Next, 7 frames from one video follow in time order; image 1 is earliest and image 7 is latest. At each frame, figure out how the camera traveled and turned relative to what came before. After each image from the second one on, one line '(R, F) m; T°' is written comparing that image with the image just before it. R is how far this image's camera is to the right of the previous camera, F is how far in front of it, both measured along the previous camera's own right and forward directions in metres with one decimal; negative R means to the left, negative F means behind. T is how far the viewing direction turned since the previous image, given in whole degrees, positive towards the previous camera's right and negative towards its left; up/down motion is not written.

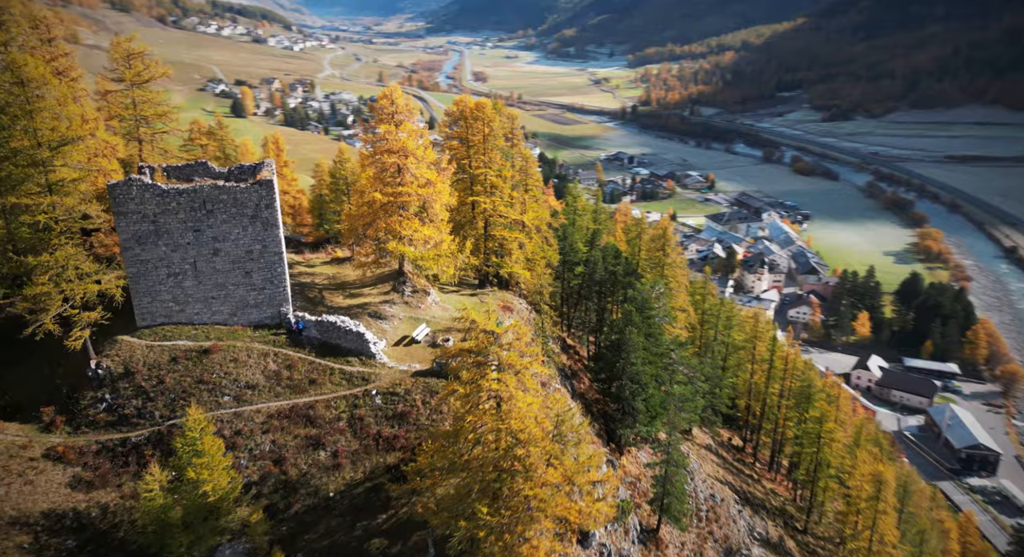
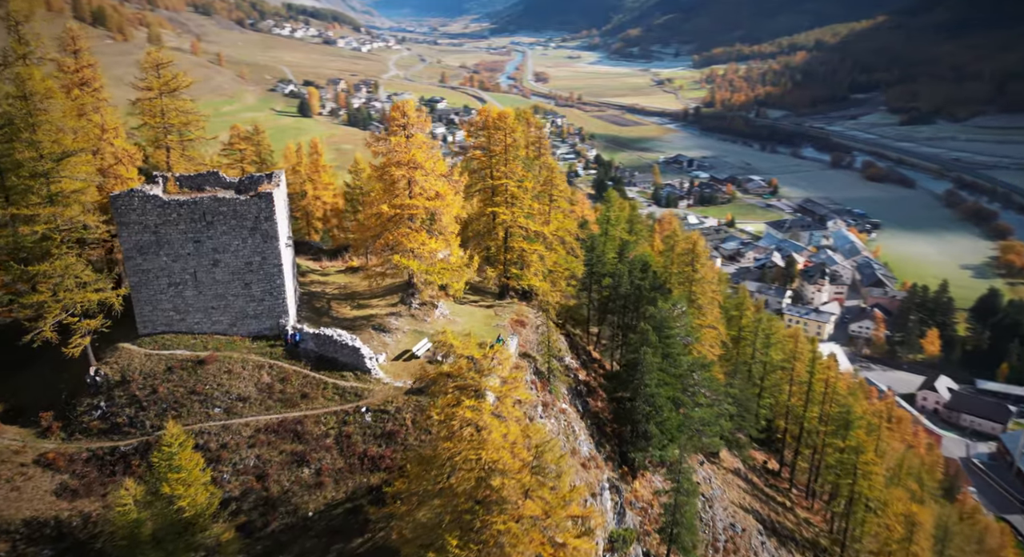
(+2.6, +1.0) m; -5°
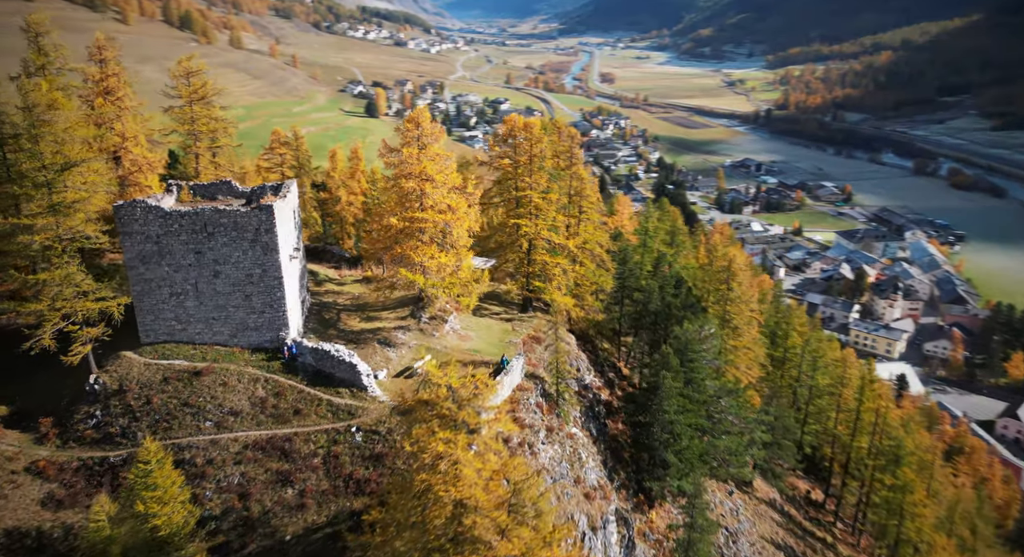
(+2.5, +1.4) m; -6°
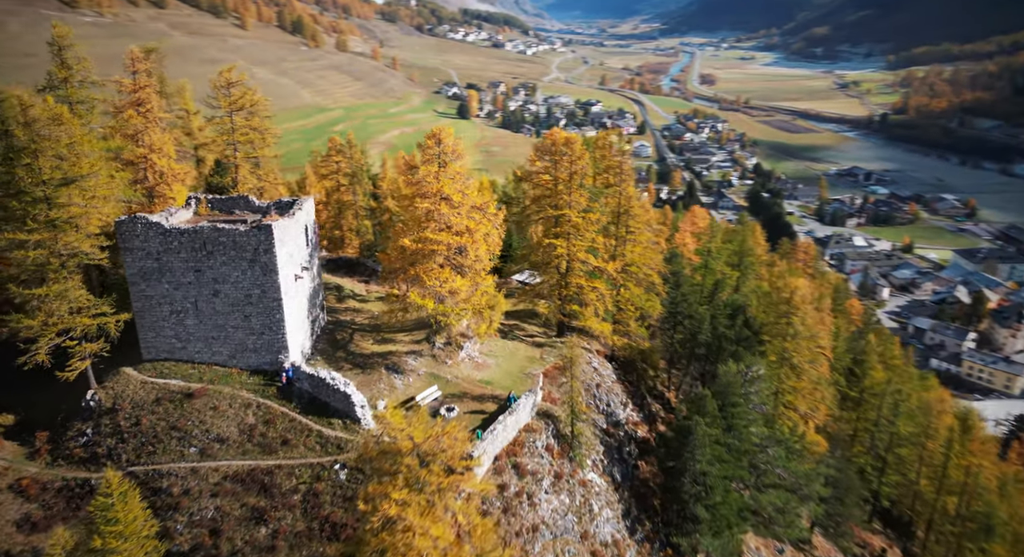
(+3.2, +2.7) m; -8°
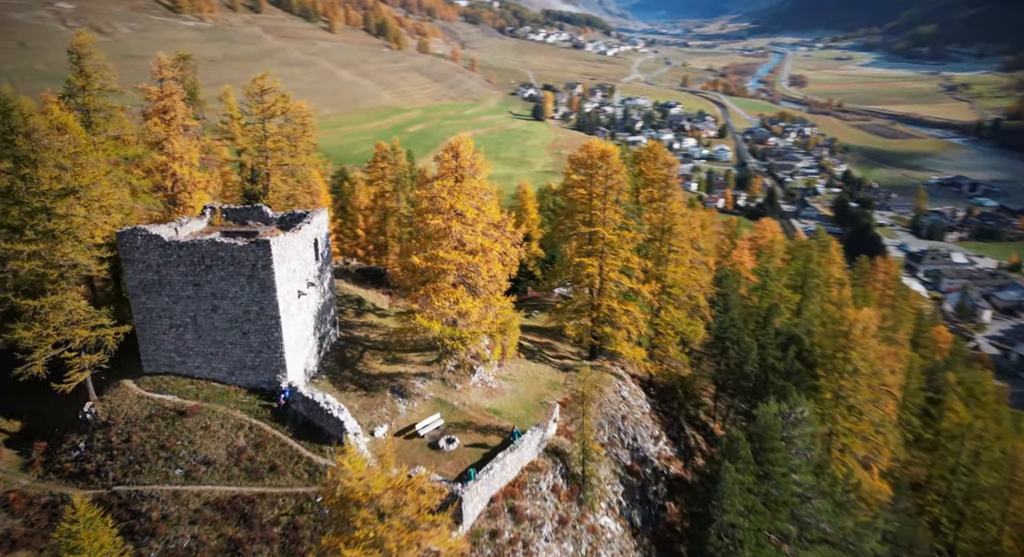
(+2.5, +2.2) m; -6°
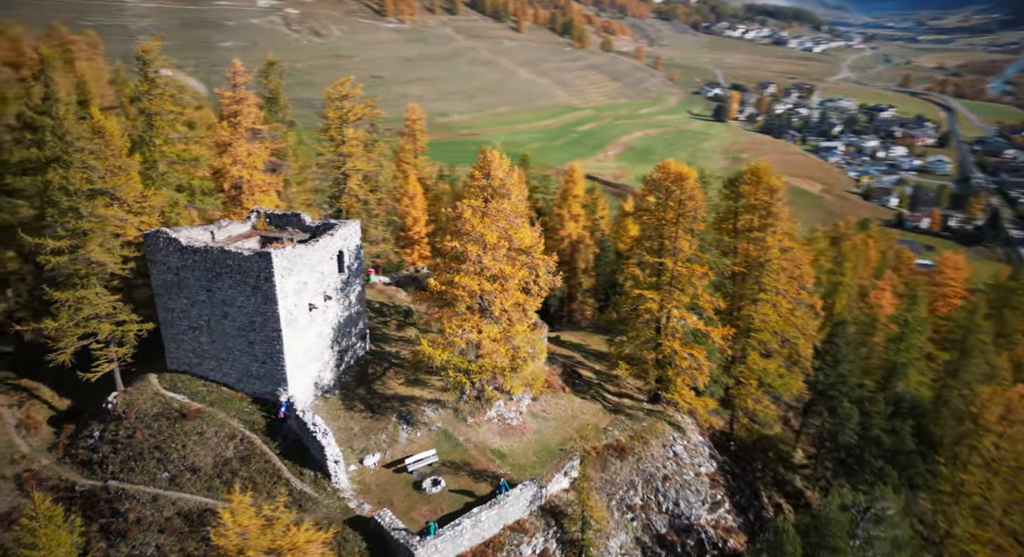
(+5.9, +3.6) m; -15°
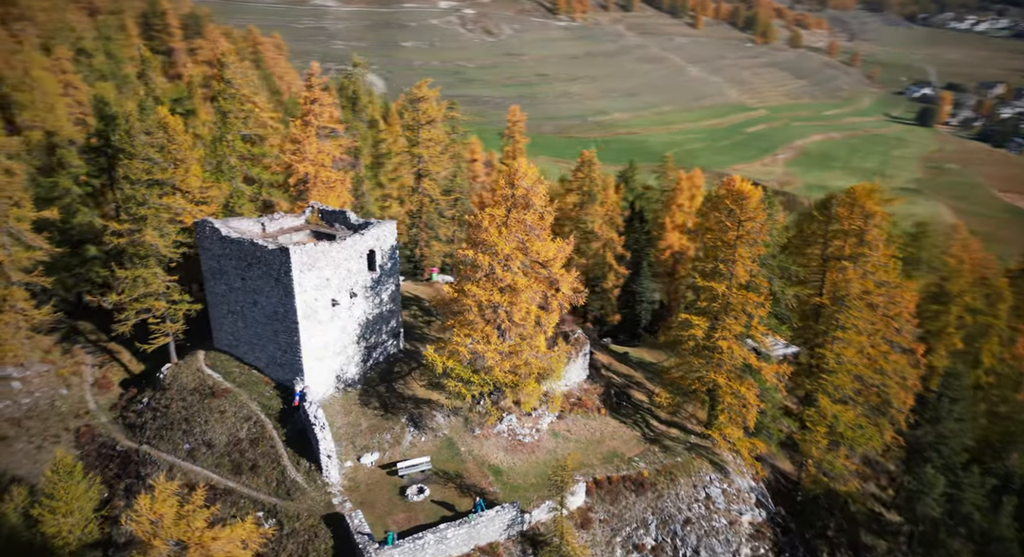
(+5.8, +1.9) m; -14°
